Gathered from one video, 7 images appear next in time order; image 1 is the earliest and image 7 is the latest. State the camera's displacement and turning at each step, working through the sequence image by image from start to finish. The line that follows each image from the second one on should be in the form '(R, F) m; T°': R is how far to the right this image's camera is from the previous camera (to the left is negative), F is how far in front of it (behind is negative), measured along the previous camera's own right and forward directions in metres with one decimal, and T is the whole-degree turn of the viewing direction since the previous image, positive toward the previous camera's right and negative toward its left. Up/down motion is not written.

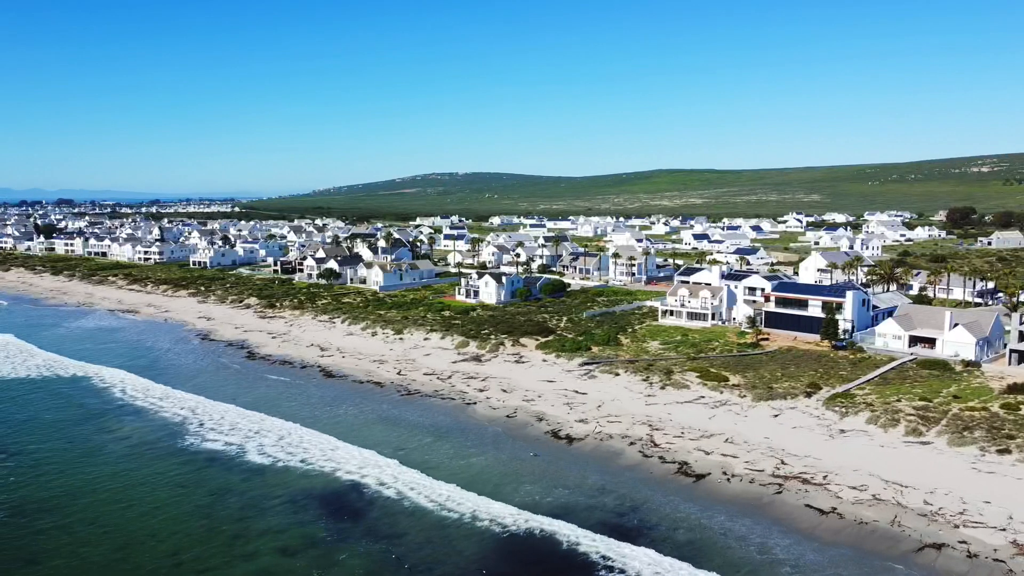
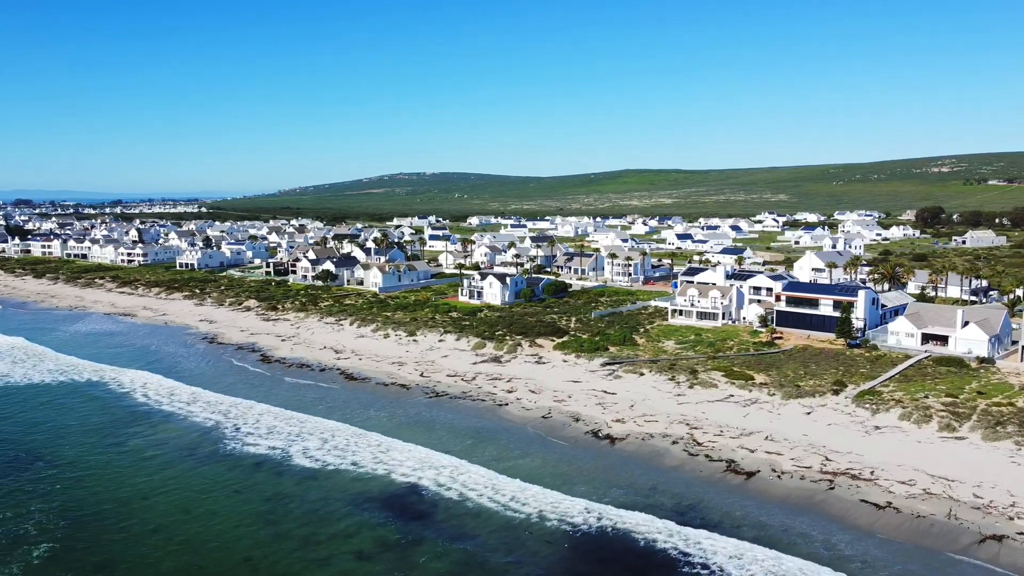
(-3.3, -0.2) m; +2°
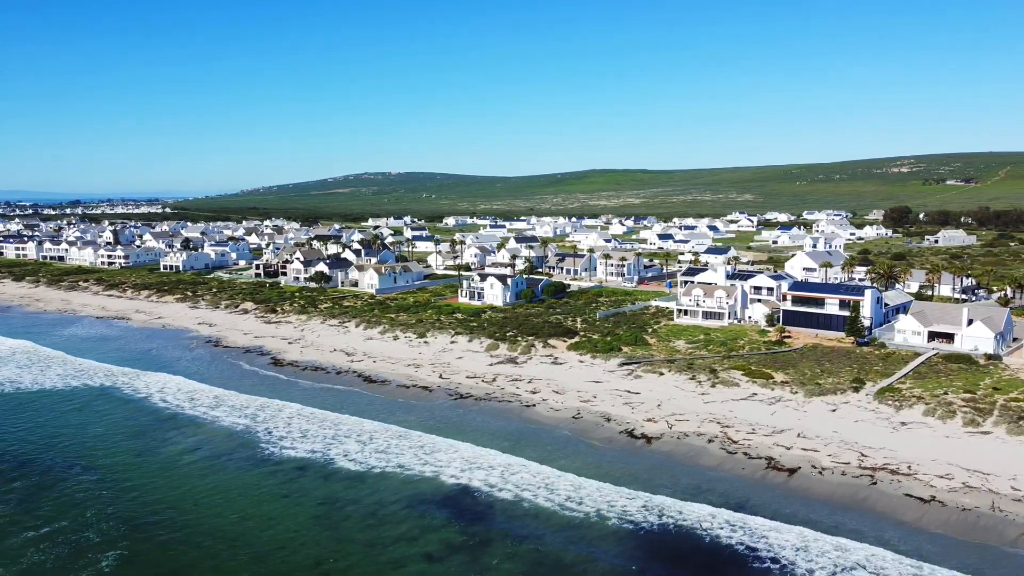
(-3.2, -0.2) m; +2°
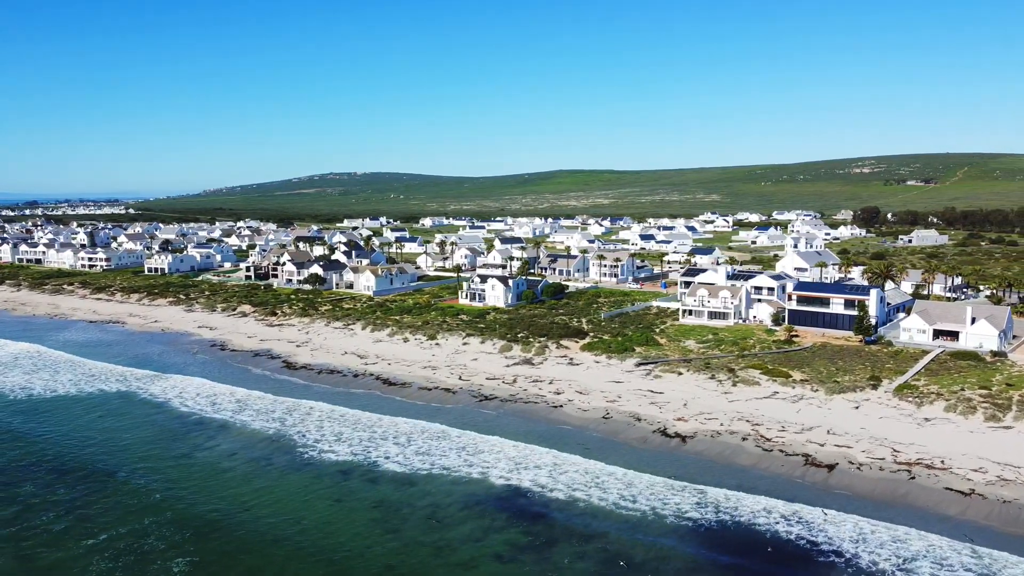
(-3.2, -0.3) m; +2°
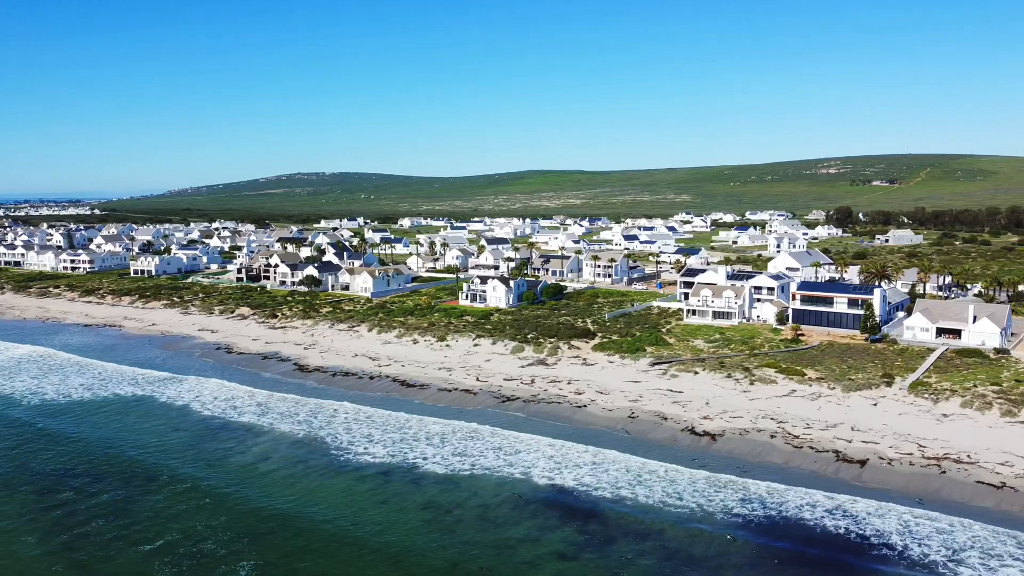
(-2.9, -0.3) m; +2°
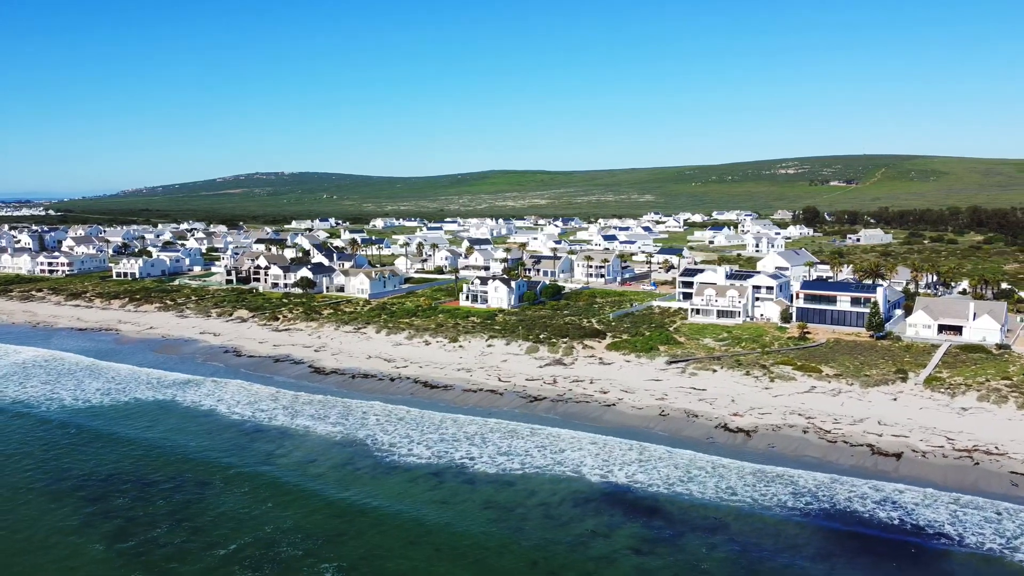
(-3.7, -0.4) m; +3°
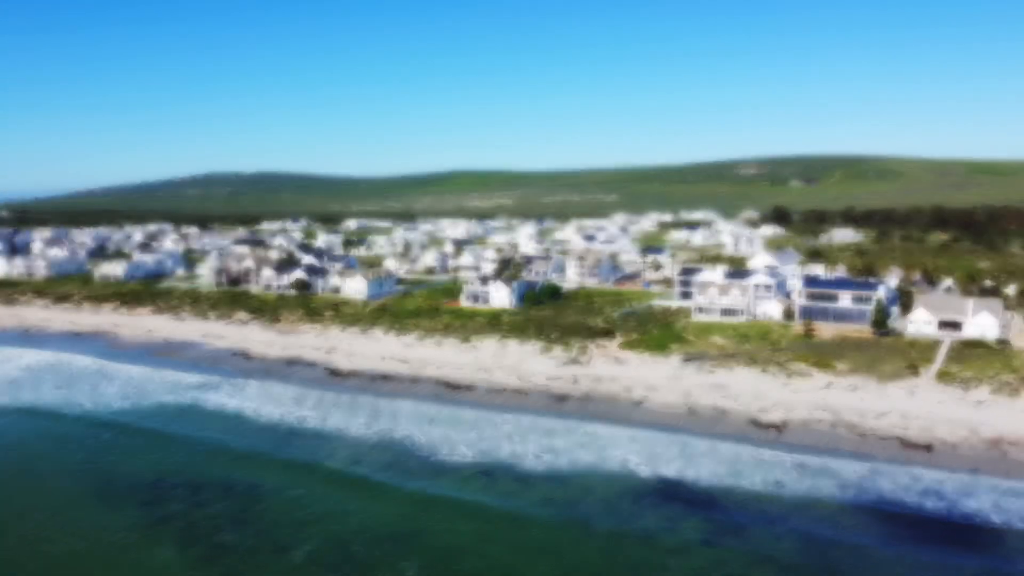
(-3.7, -0.4) m; +3°
